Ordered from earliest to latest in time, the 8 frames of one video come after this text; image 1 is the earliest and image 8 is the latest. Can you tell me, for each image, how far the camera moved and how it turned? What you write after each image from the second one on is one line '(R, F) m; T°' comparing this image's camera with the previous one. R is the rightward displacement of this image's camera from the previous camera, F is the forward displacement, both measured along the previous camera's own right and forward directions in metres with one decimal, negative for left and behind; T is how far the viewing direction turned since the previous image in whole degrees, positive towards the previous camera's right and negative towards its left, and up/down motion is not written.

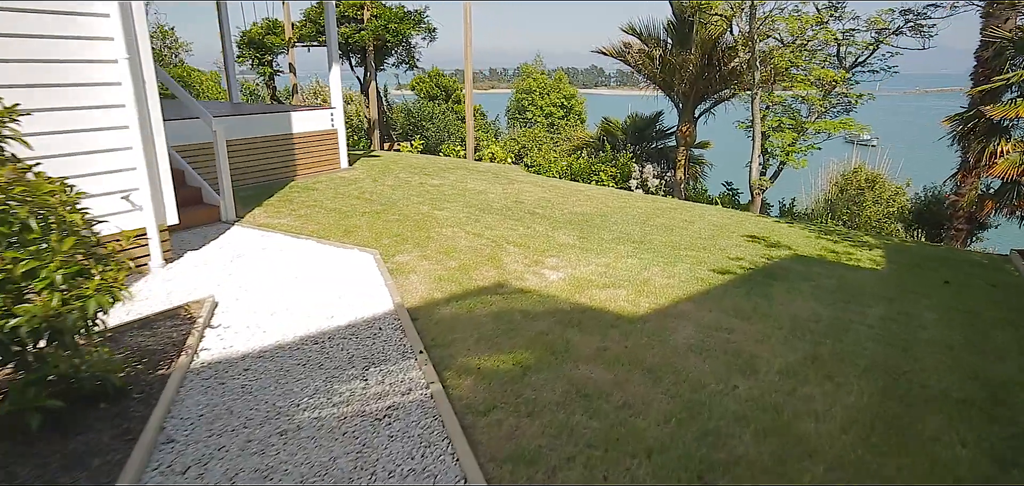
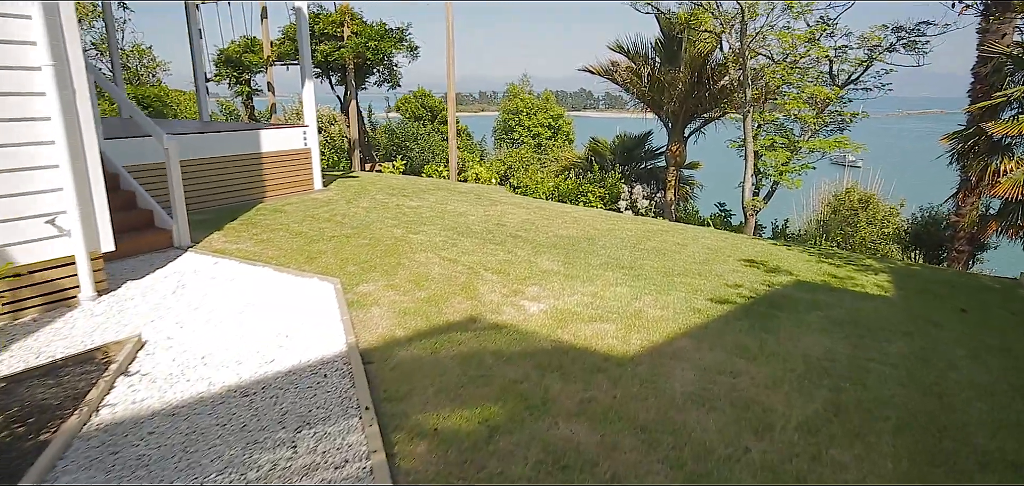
(+0.1, +0.4) m; +1°
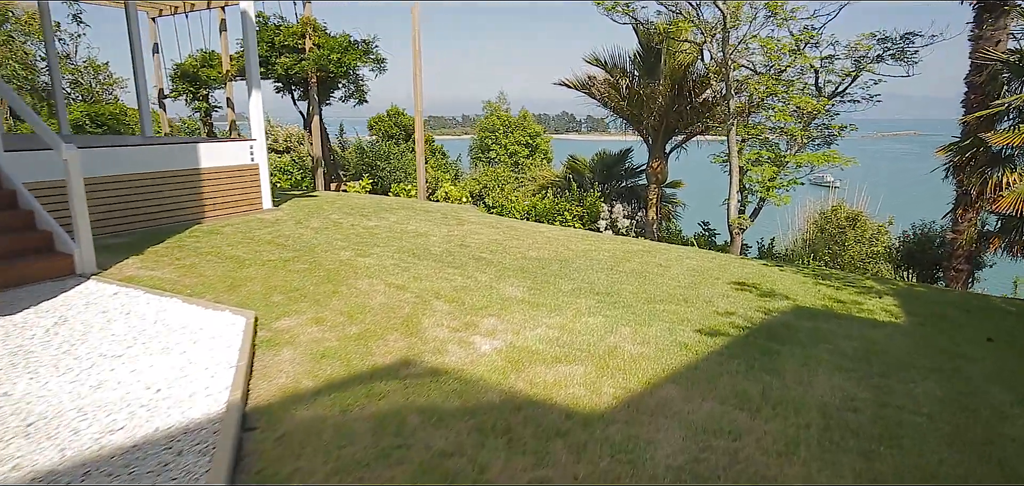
(+0.2, +0.6) m; +1°
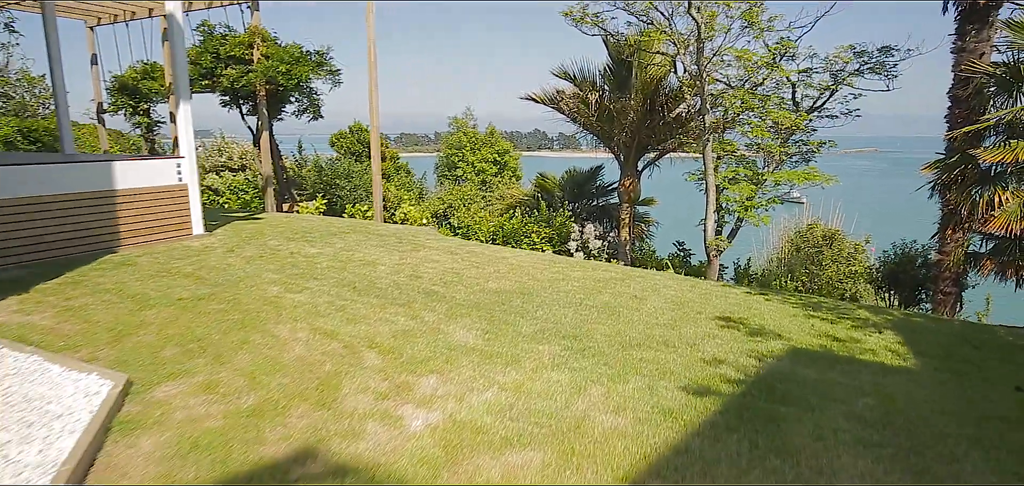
(+0.1, +0.6) m; +2°
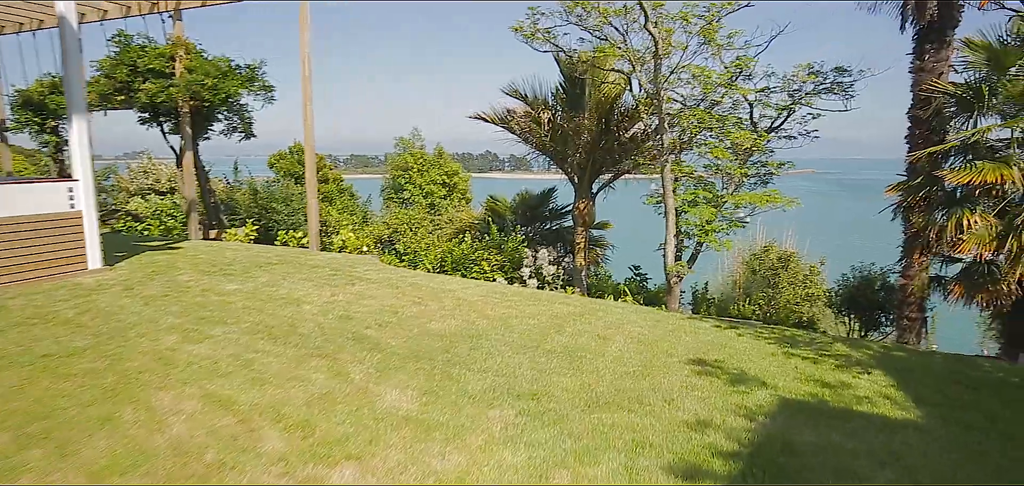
(0.0, +0.6) m; +4°
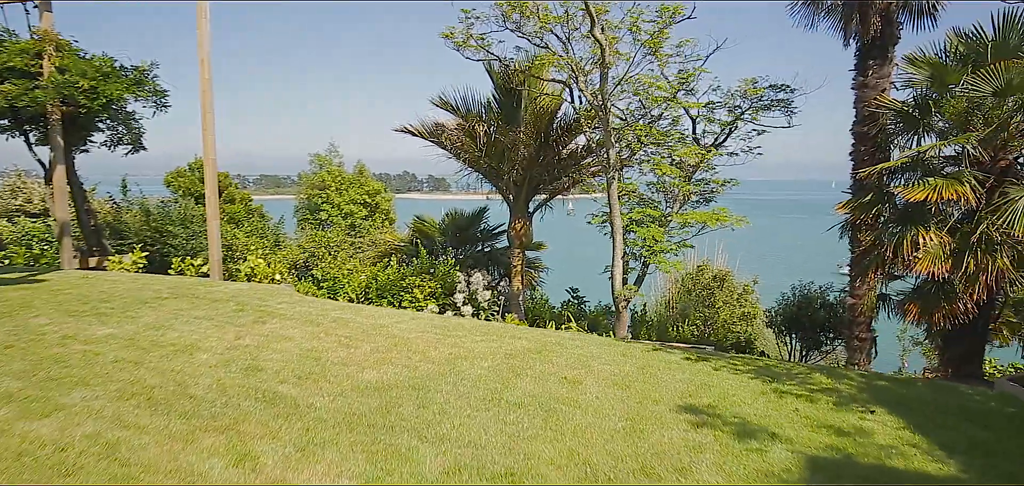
(-0.2, +0.7) m; +8°
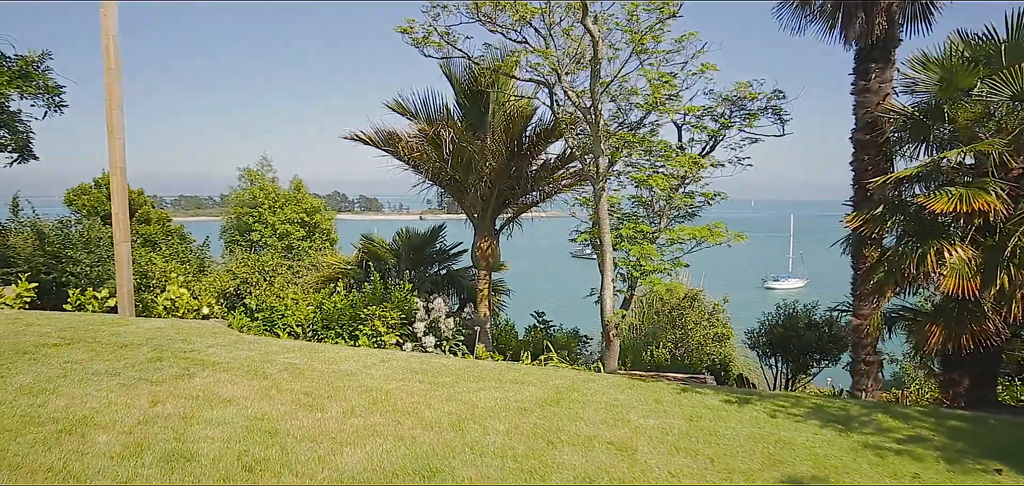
(-0.4, +0.9) m; +6°
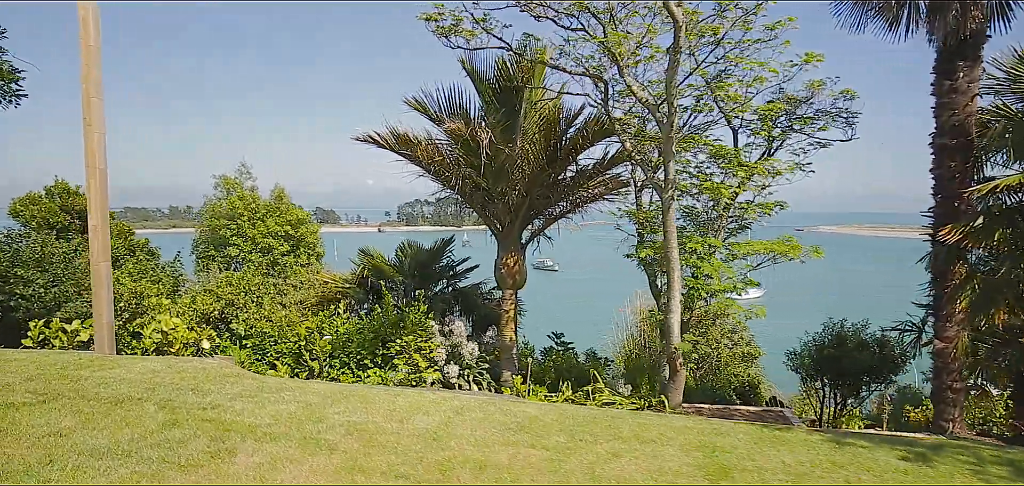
(-0.8, +0.8) m; +4°
